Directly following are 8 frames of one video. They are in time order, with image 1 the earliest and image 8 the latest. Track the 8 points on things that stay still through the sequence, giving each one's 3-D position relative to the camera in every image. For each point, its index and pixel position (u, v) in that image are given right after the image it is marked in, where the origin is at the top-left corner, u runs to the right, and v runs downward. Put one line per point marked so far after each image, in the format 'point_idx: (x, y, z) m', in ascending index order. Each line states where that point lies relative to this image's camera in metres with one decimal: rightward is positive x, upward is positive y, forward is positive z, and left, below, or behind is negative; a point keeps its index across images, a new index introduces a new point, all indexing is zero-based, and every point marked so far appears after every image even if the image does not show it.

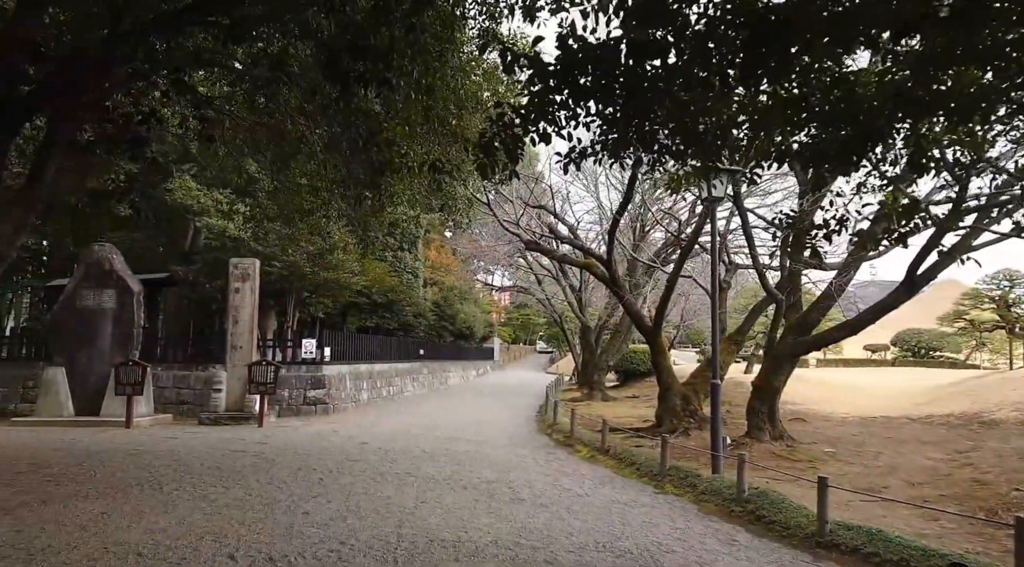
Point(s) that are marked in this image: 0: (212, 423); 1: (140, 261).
0: (-5.1, -2.4, +12.6) m
1: (-8.9, +0.5, +17.7) m
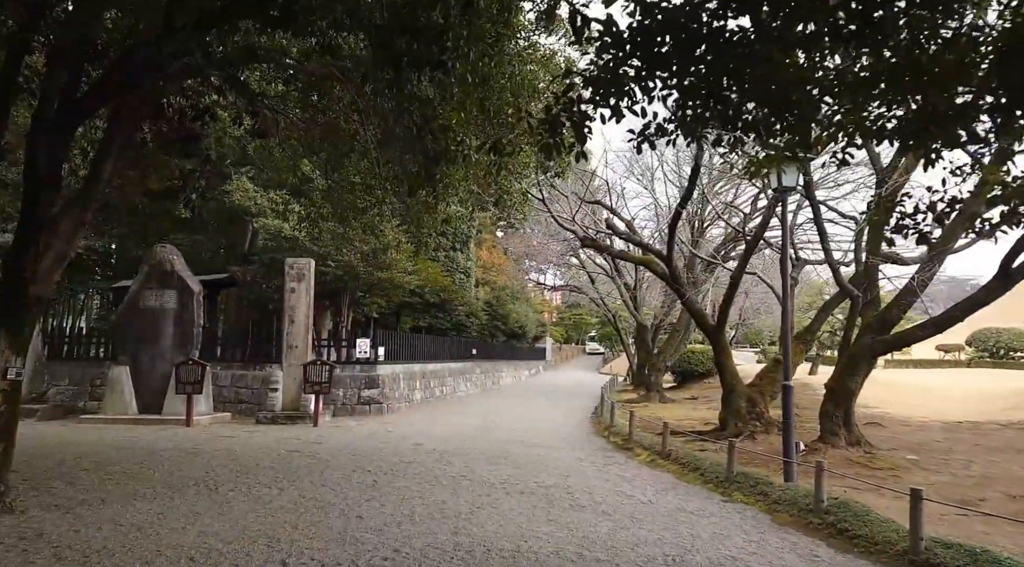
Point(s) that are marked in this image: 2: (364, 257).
0: (-4.1, -2.4, +12.7) m
1: (-7.6, +0.5, +18.0) m
2: (-3.1, +0.6, +15.3) m
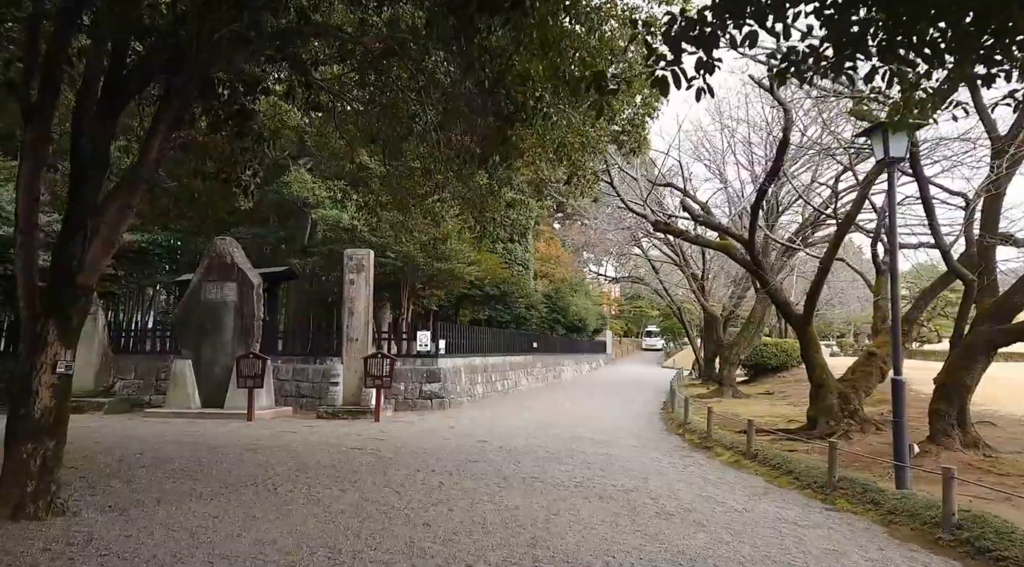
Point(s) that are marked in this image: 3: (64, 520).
0: (-3.0, -2.2, +12.4) m
1: (-6.1, +0.7, +18.0) m
2: (-1.8, +0.8, +14.9) m
3: (-3.0, -1.6, +5.1) m
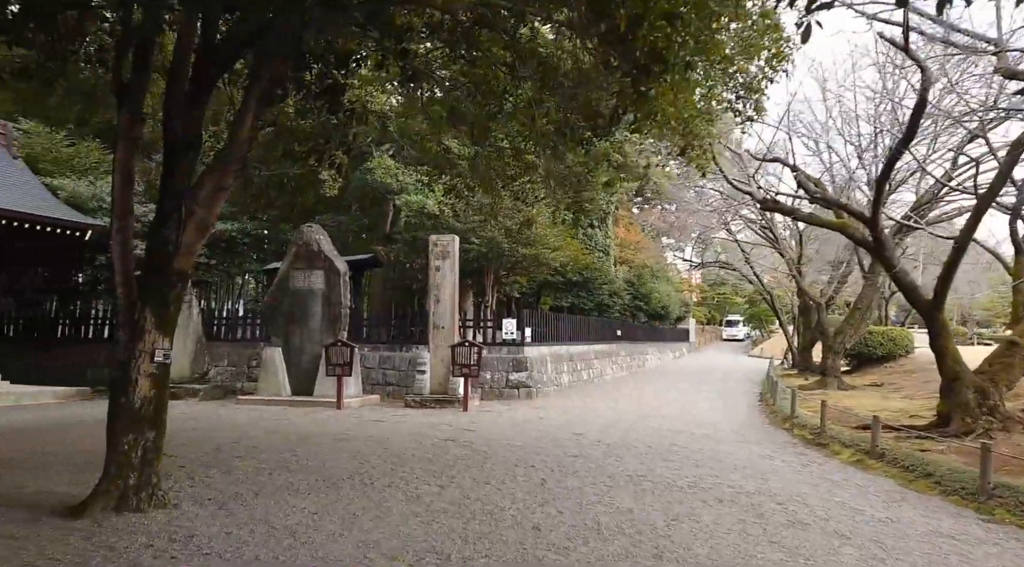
0: (-1.6, -2.0, +12.3) m
1: (-4.1, +1.0, +18.0) m
2: (-0.1, +1.1, +14.6) m
3: (-2.3, -1.5, +4.9) m
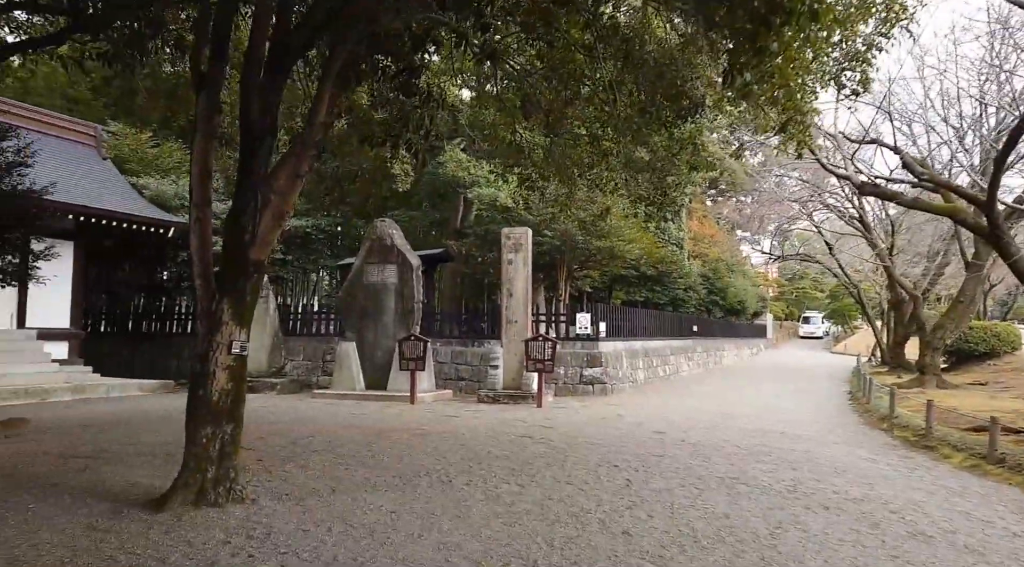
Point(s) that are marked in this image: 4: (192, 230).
0: (-0.3, -1.9, +12.1) m
1: (-2.3, +1.1, +18.0) m
2: (+1.3, +1.2, +14.2) m
3: (-1.7, -1.5, +4.8) m
4: (-2.2, +0.4, +5.1) m
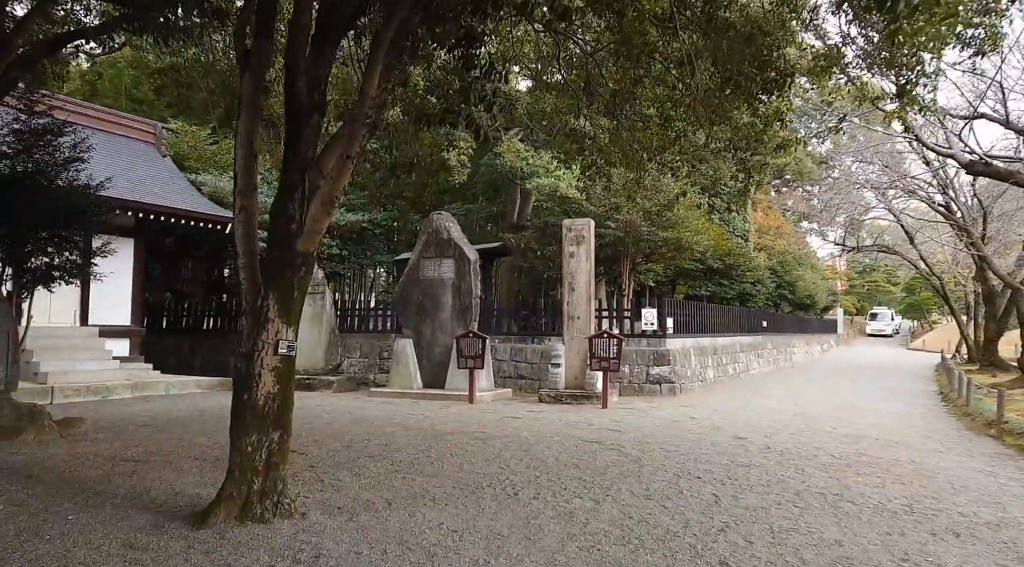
0: (+0.6, -1.8, +11.5) m
1: (-0.9, +1.2, +17.6) m
2: (+2.4, +1.3, +13.5) m
3: (-1.3, -1.4, +4.4) m
4: (-1.8, +0.4, +4.7) m
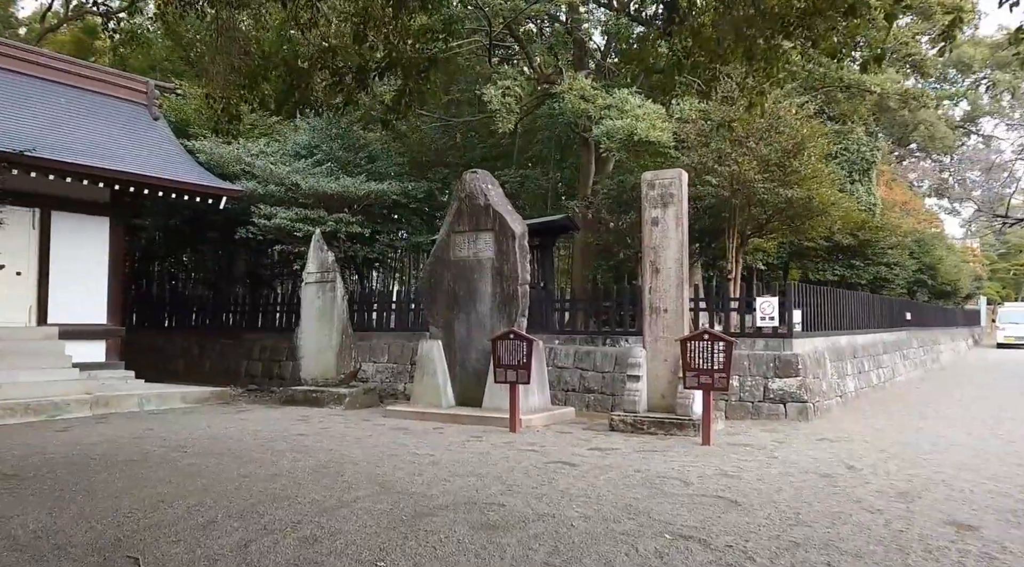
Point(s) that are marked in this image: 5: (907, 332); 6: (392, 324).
0: (+1.3, -1.6, +8.1) m
1: (+0.4, +1.5, +14.3) m
2: (+3.3, +1.6, +9.9) m
3: (-1.5, -1.3, +1.3) m
4: (-1.9, +0.5, +1.6) m
5: (+8.3, -1.0, +15.7) m
6: (-1.8, -0.6, +10.9) m
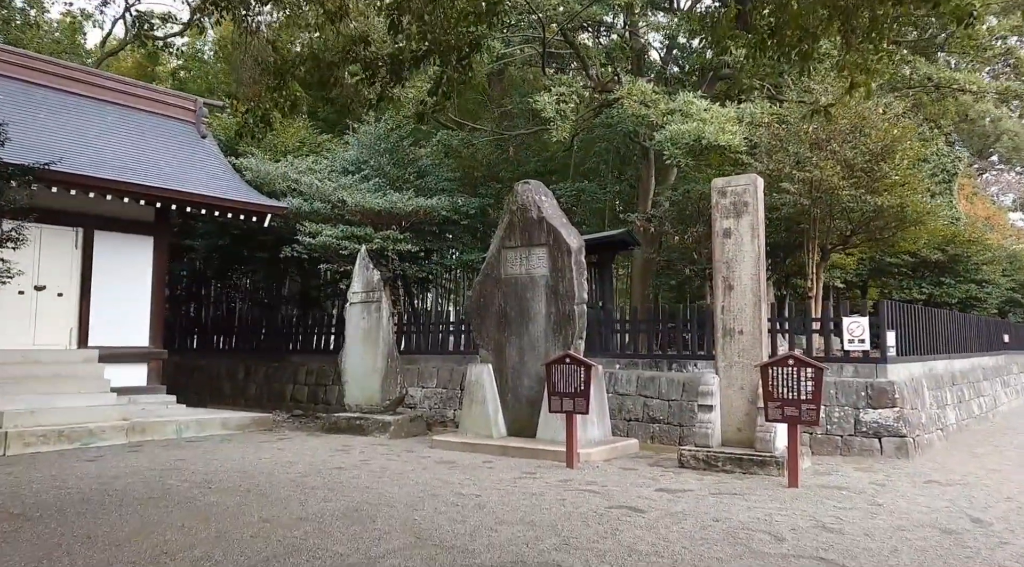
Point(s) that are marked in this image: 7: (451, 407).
0: (+1.9, -1.8, +7.2) m
1: (+1.4, +1.1, +13.5) m
2: (+4.0, +1.4, +8.9) m
3: (-1.4, -1.3, +0.6) m
4: (-1.9, +0.5, +1.0) m
5: (+9.5, -1.4, +14.2) m
6: (-1.0, -0.9, +10.3) m
7: (-0.9, -1.7, +9.9) m
